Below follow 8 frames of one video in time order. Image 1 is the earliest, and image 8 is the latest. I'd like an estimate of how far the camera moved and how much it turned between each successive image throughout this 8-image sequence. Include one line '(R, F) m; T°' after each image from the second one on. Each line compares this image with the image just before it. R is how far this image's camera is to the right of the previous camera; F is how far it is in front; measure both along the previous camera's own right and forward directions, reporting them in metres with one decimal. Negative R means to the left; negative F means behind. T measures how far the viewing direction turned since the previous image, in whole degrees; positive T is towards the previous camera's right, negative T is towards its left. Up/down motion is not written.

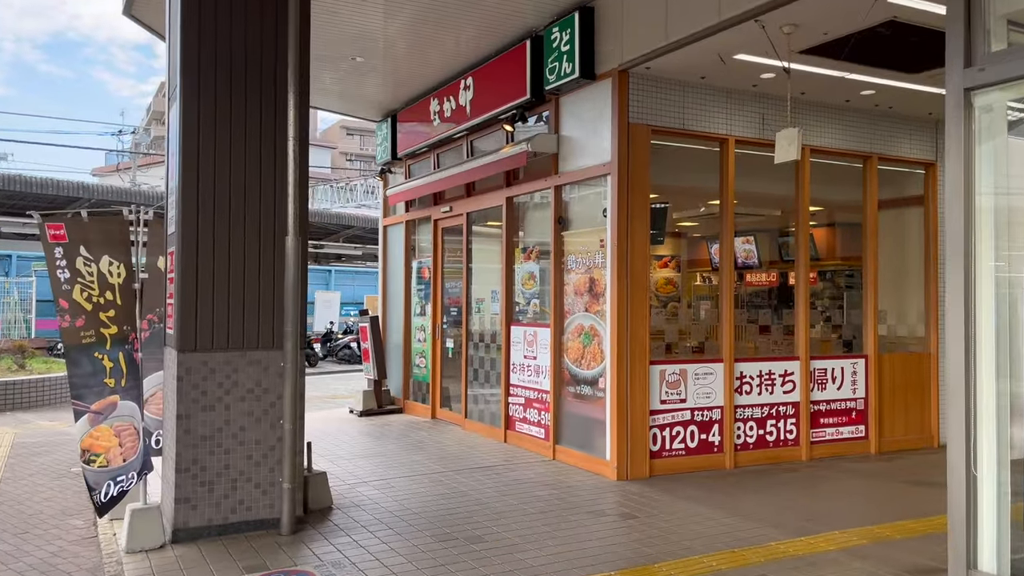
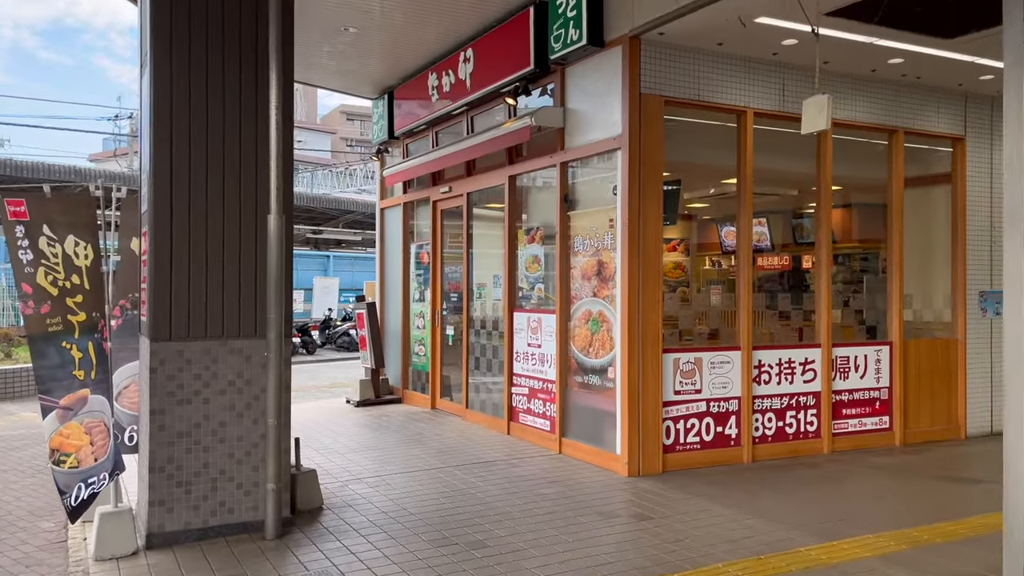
(0.0, +0.4) m; 0°
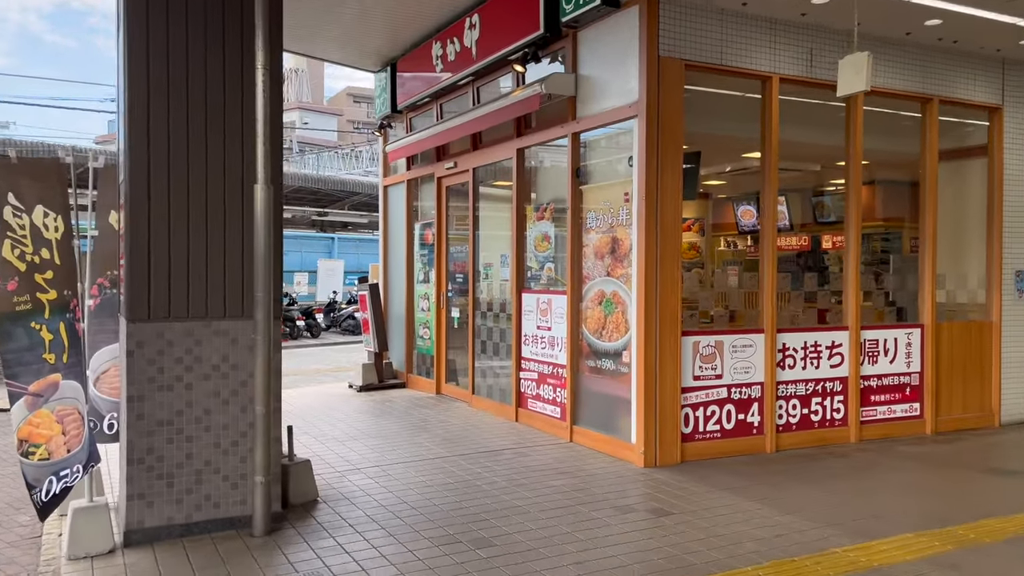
(0.0, +0.4) m; -1°
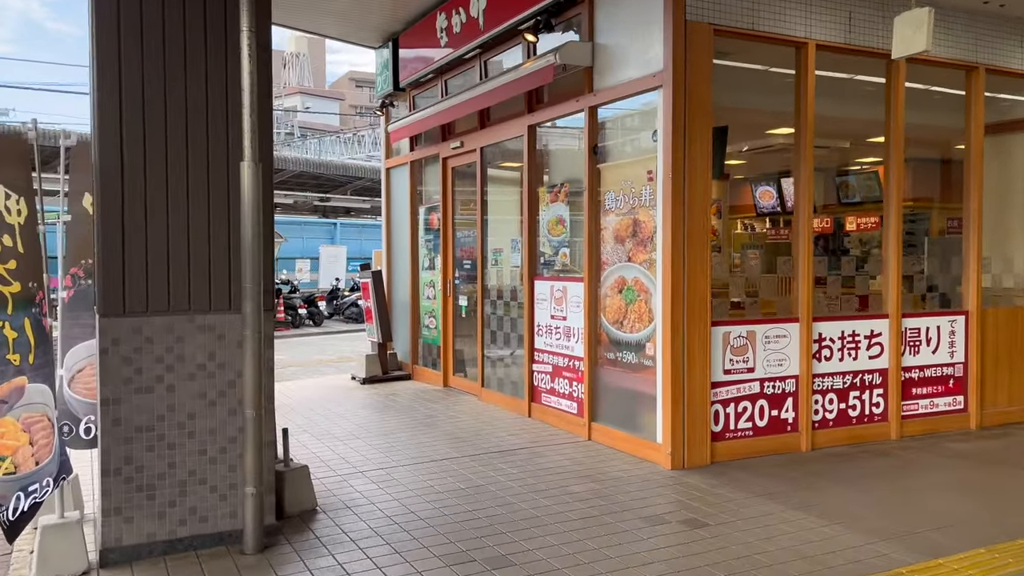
(-0.1, +0.5) m; 0°
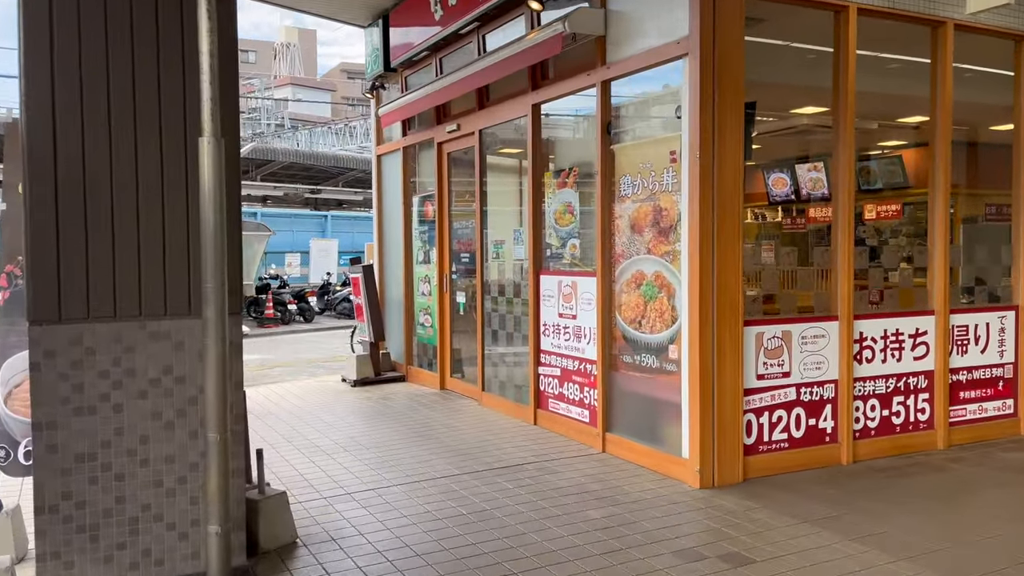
(-0.1, +0.6) m; 0°
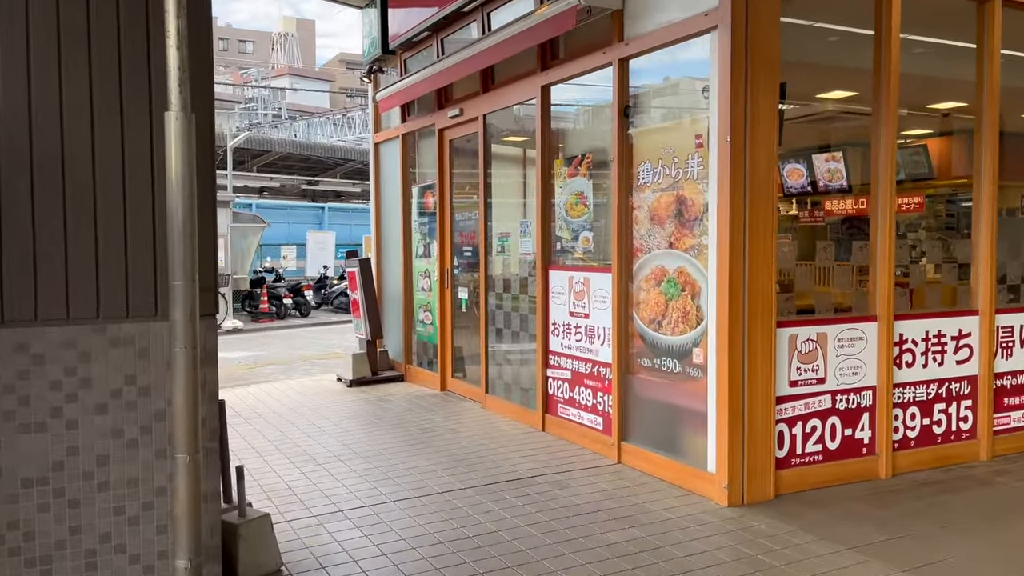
(-0.1, +0.4) m; 0°
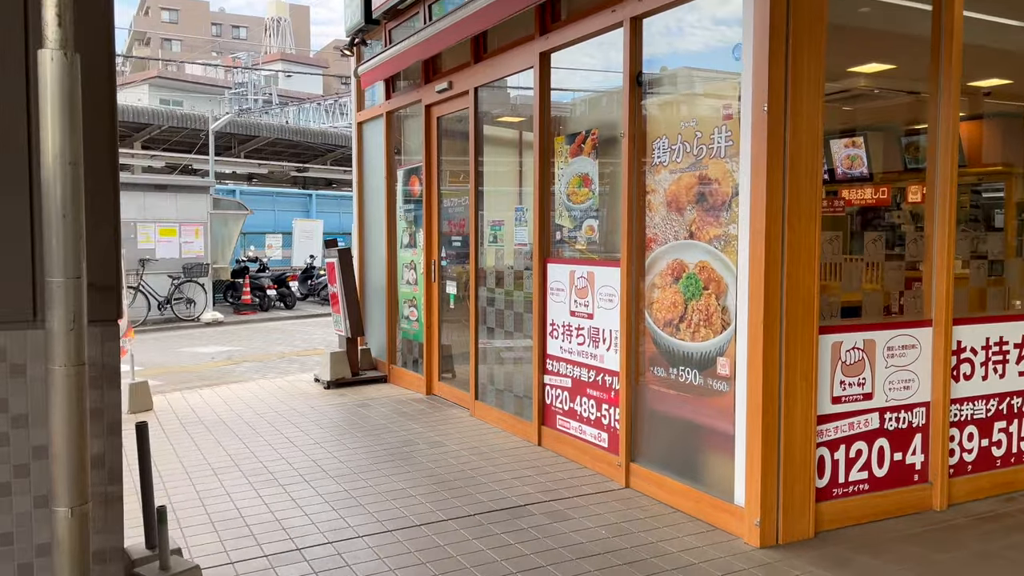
(0.0, +0.7) m; 0°
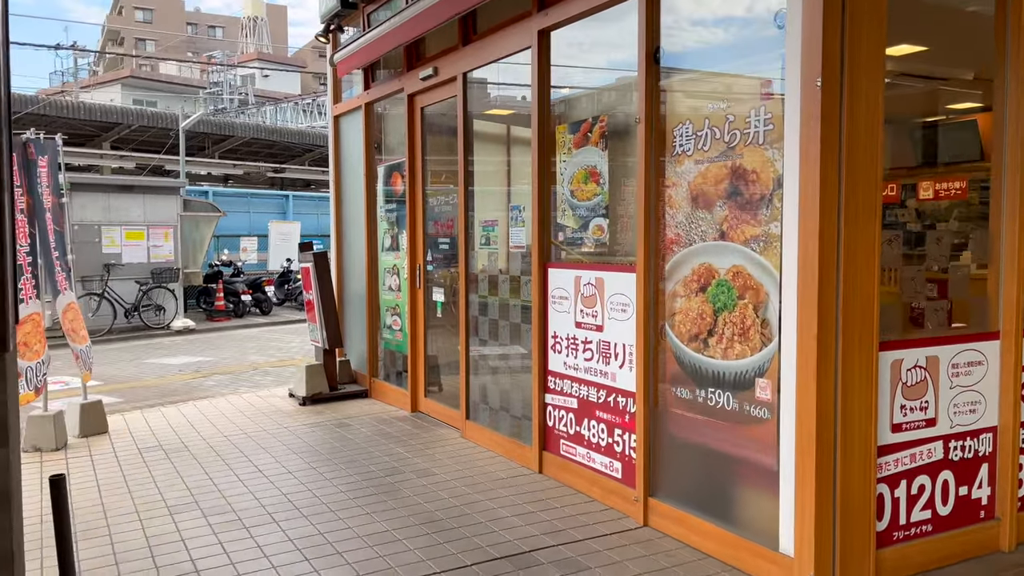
(-0.1, +0.6) m; +1°
